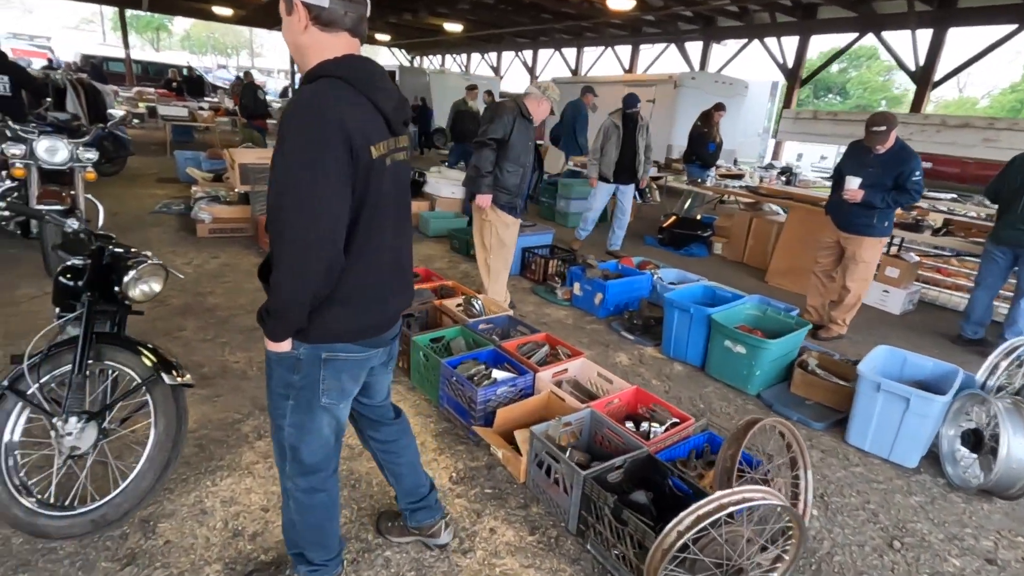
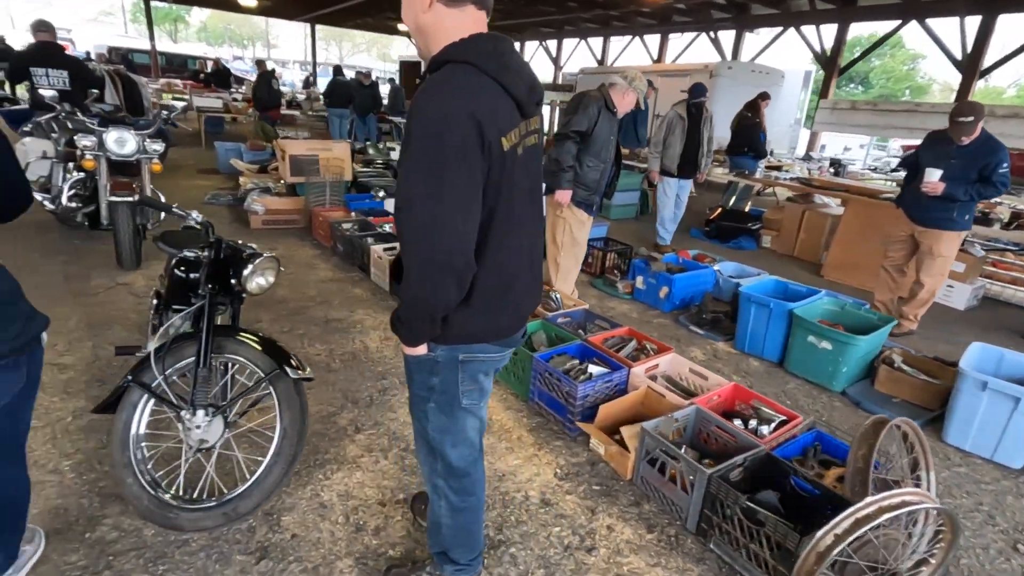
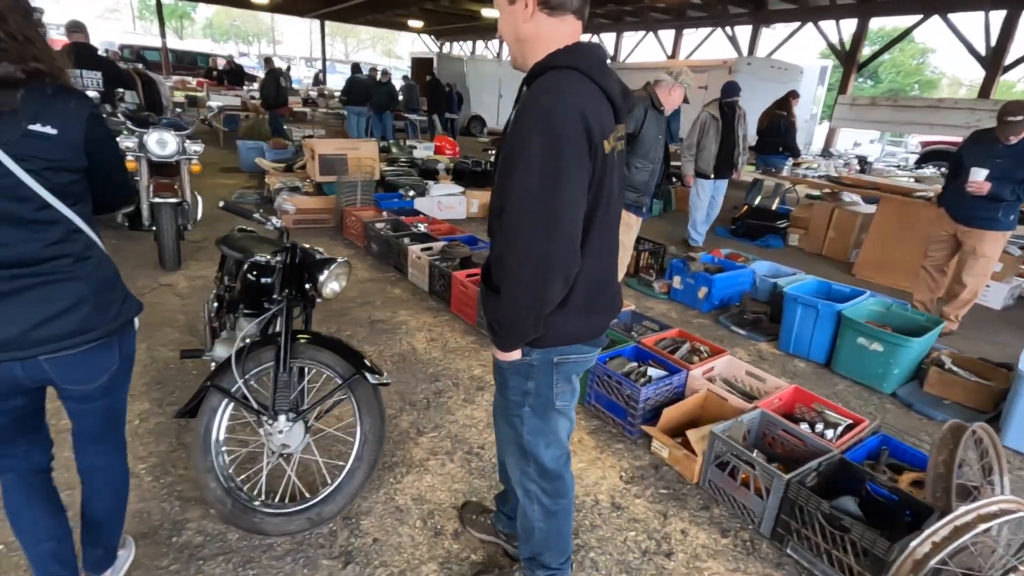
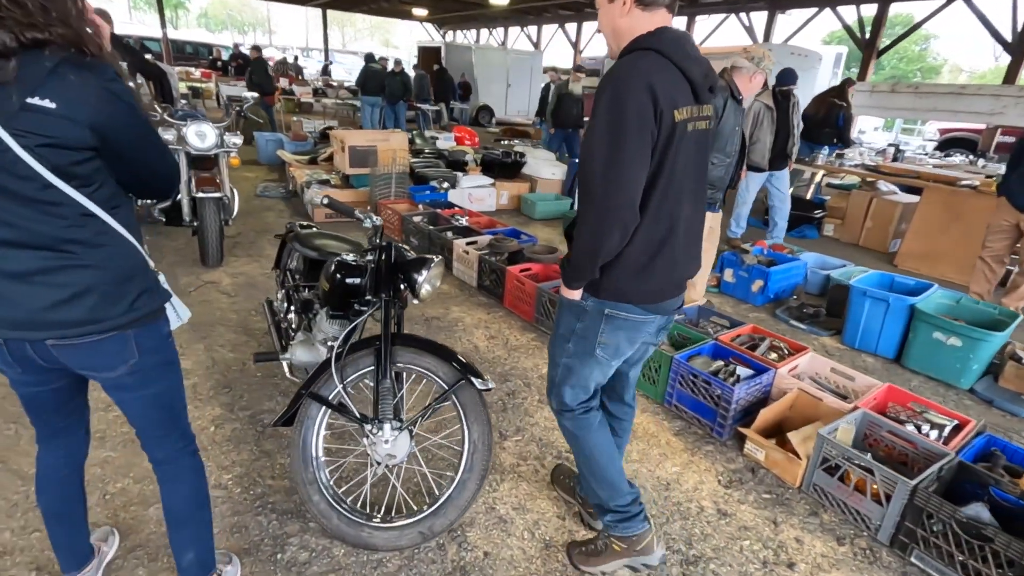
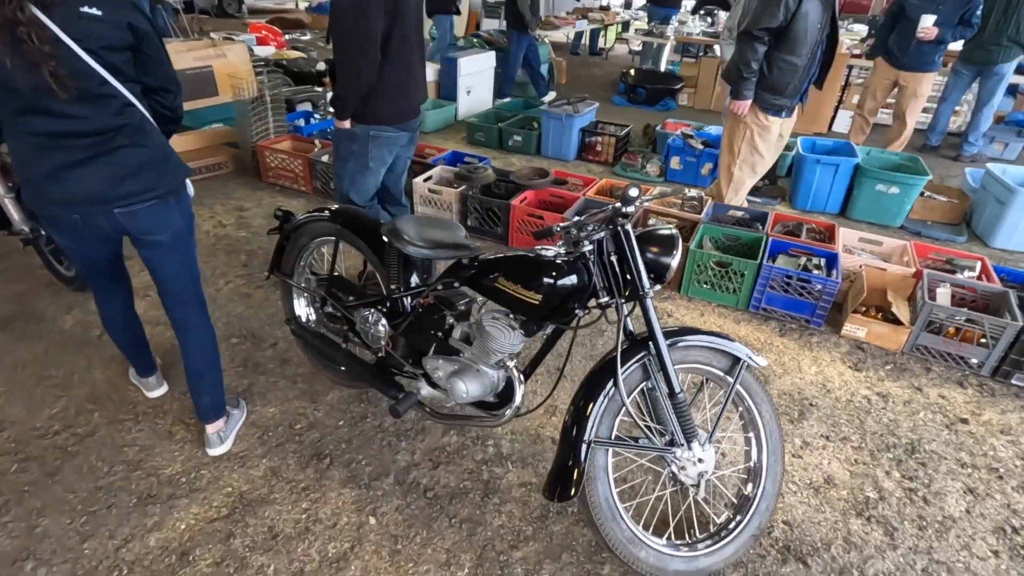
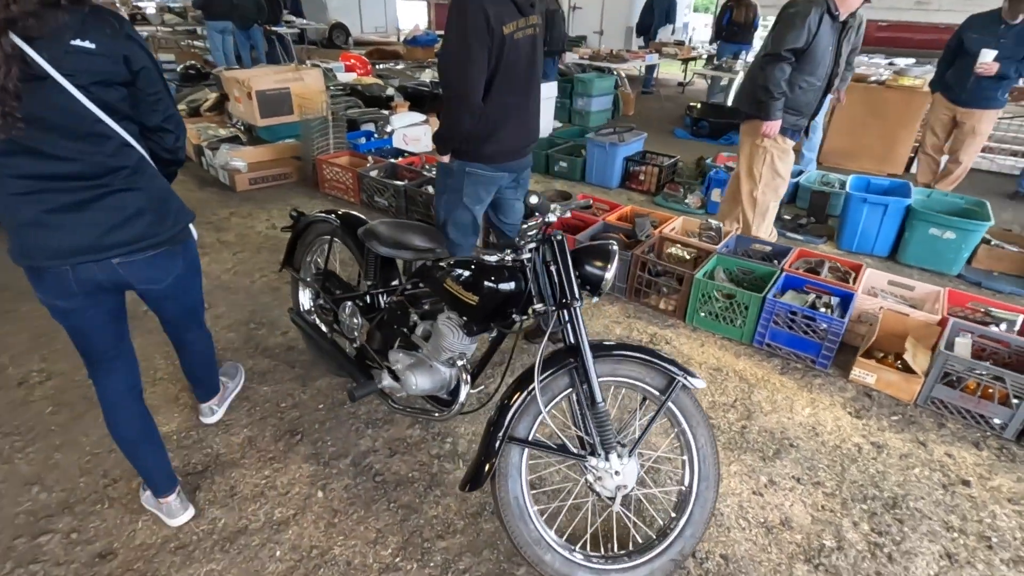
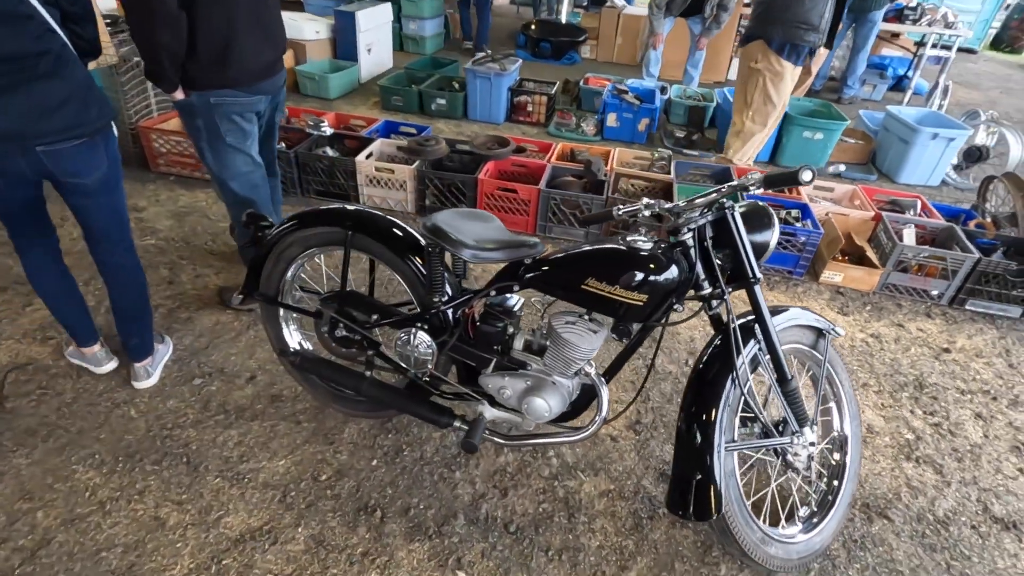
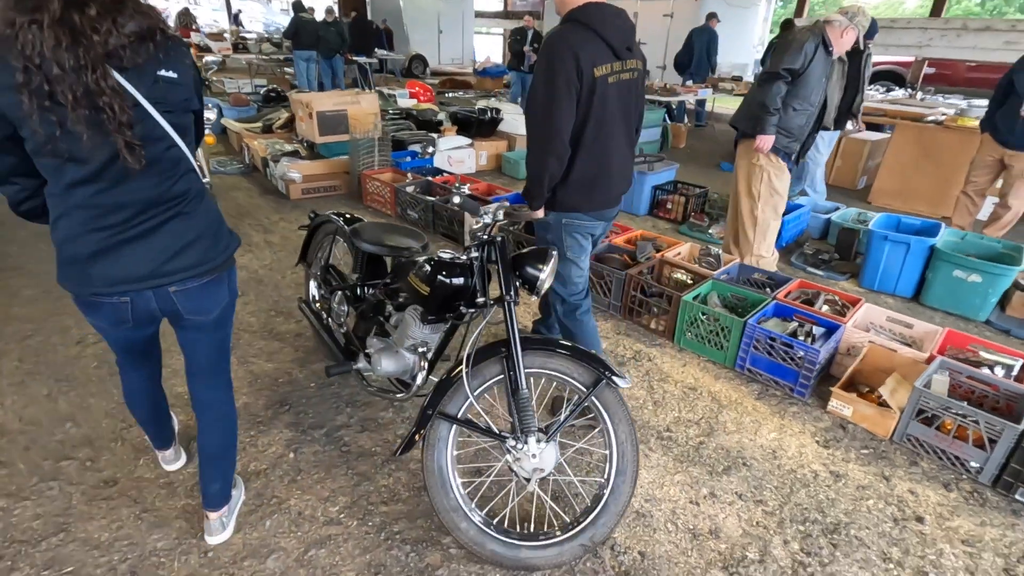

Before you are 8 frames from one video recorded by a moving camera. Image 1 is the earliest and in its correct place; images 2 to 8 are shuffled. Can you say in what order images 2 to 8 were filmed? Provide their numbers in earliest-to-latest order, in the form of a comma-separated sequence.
2, 3, 4, 8, 6, 5, 7
